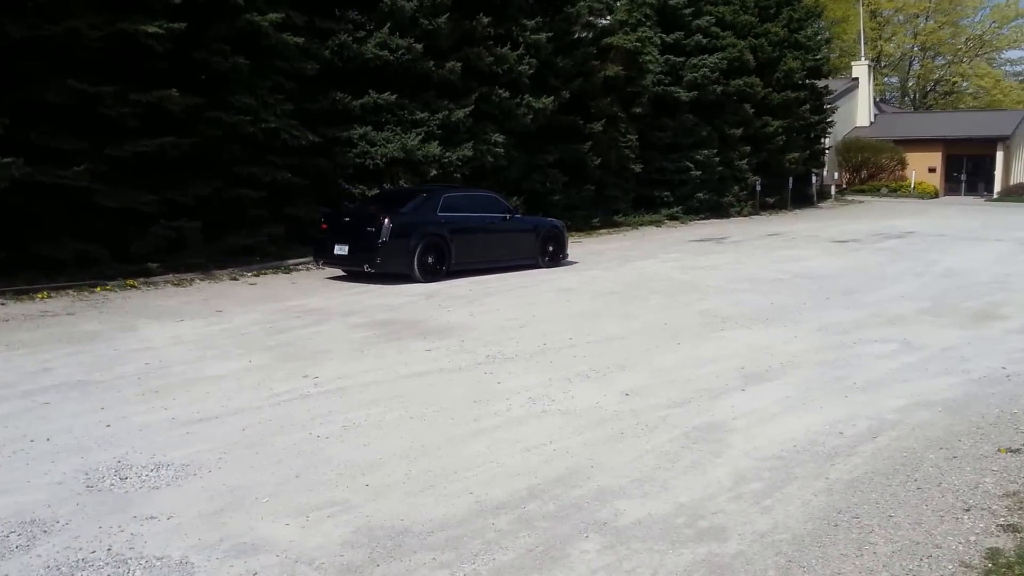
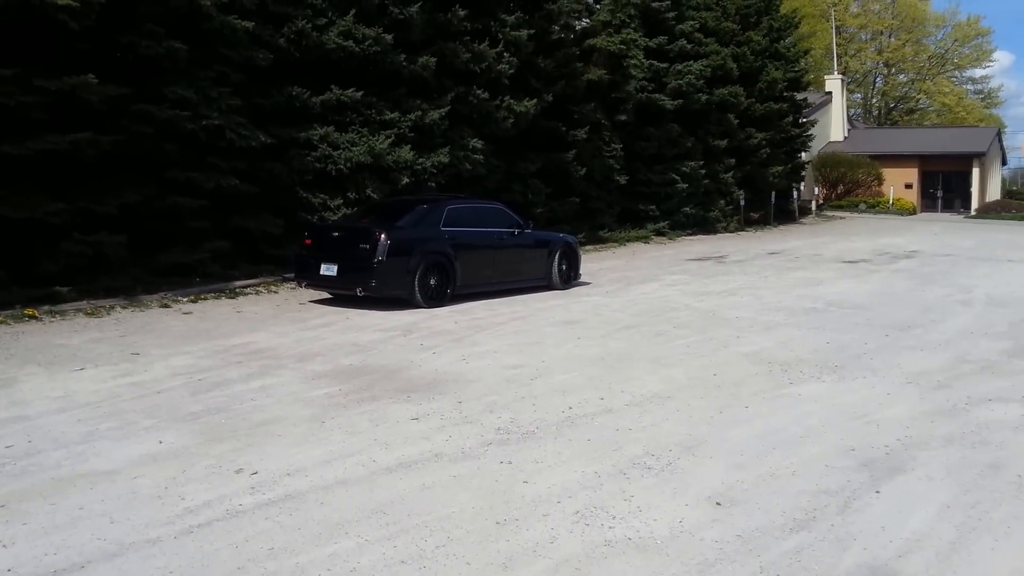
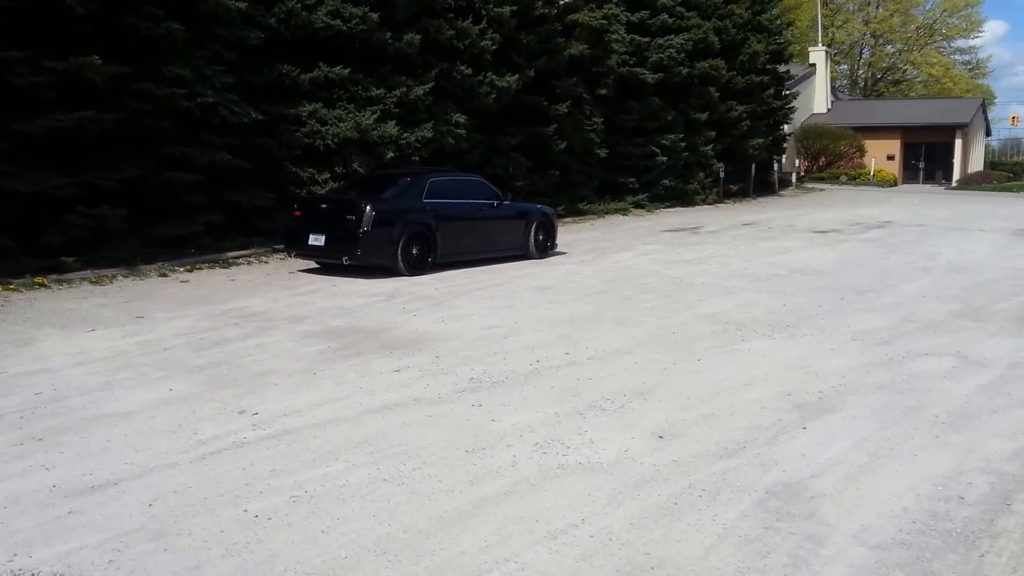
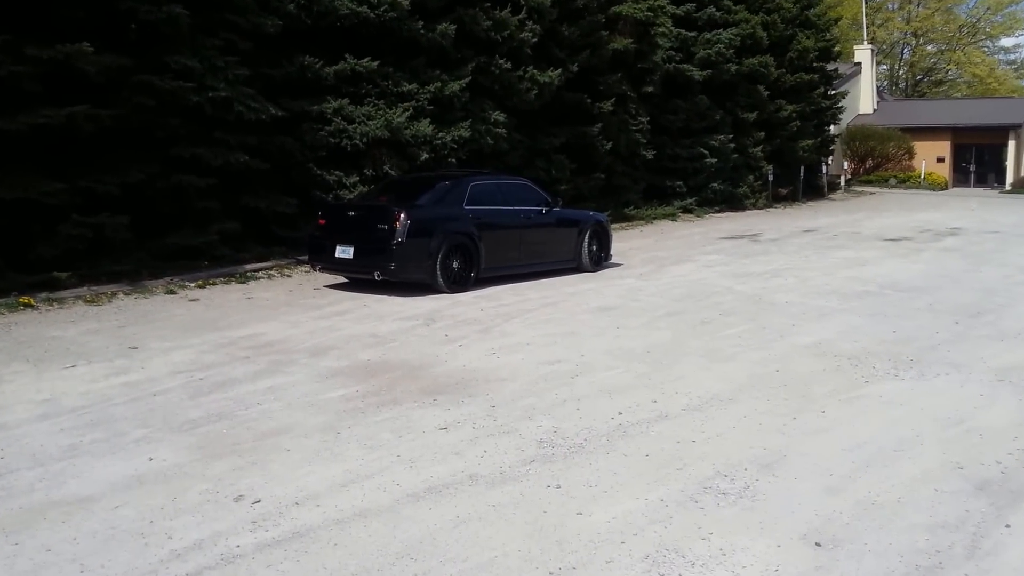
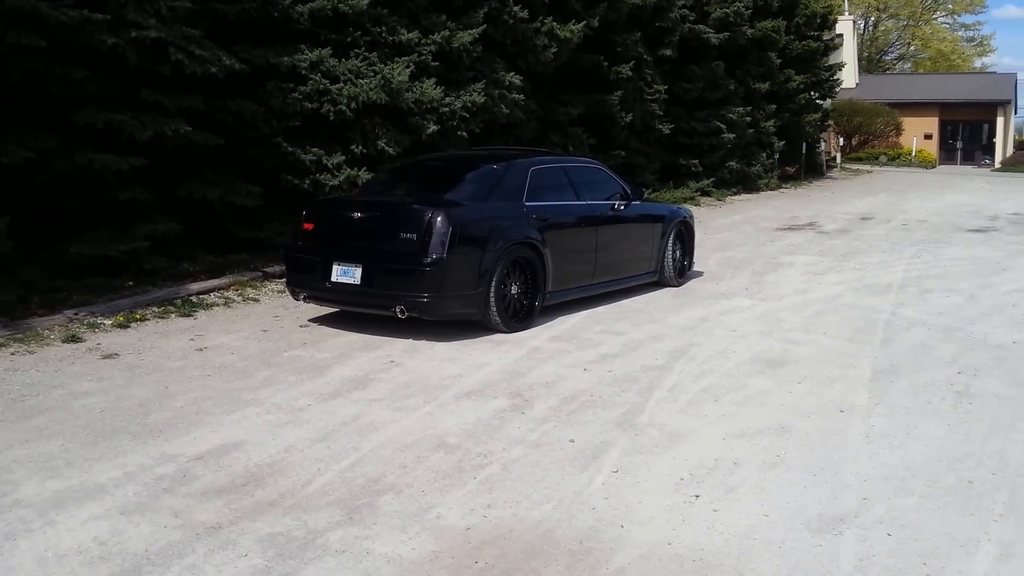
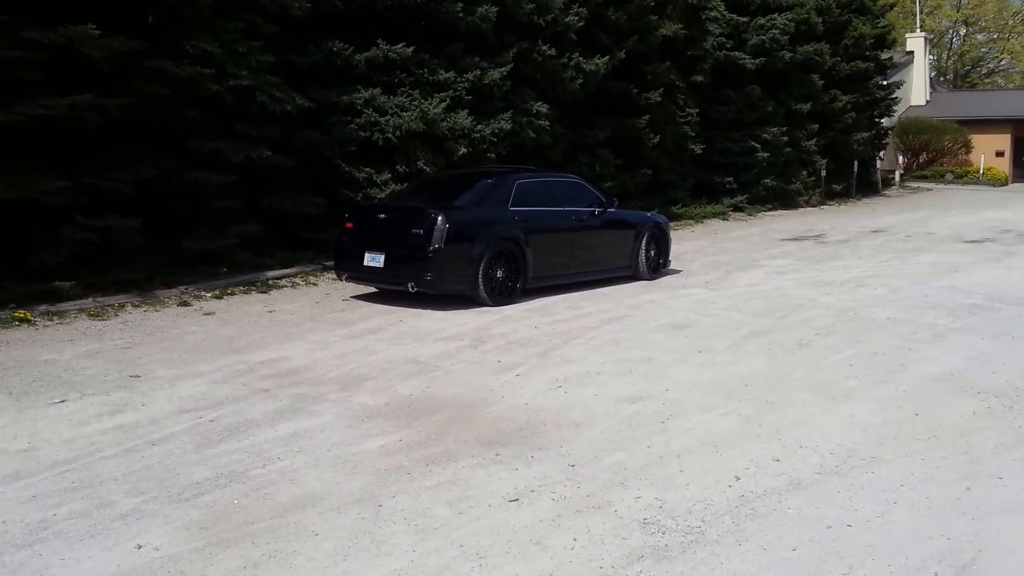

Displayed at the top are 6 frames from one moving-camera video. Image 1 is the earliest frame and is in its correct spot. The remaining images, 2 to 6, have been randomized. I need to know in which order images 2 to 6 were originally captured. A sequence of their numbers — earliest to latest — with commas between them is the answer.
3, 2, 4, 6, 5
